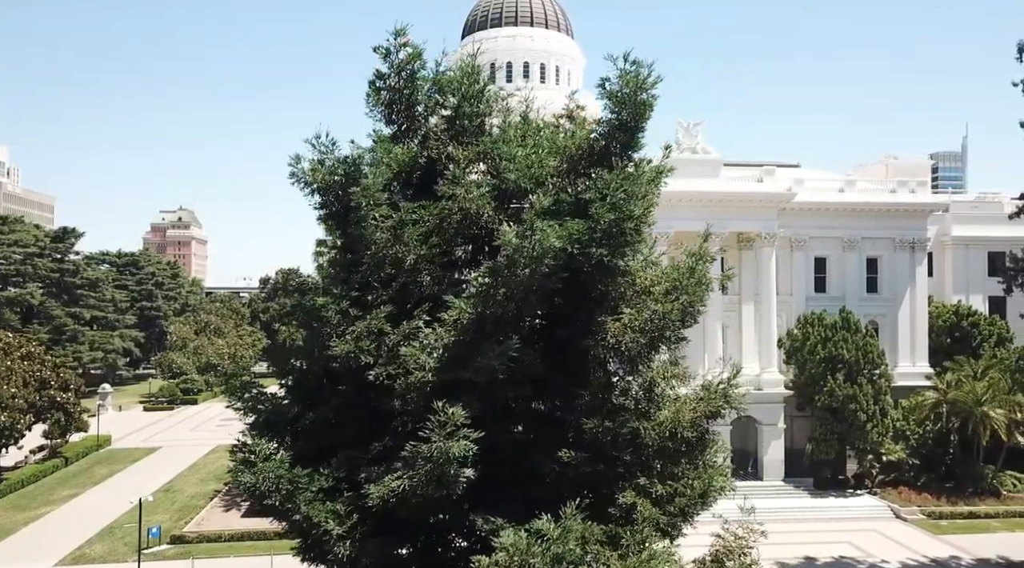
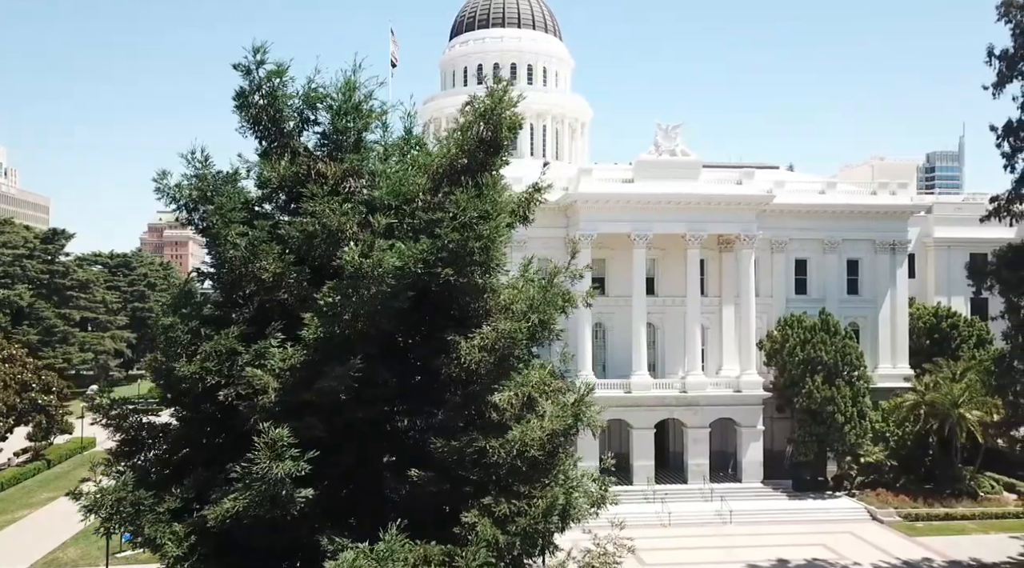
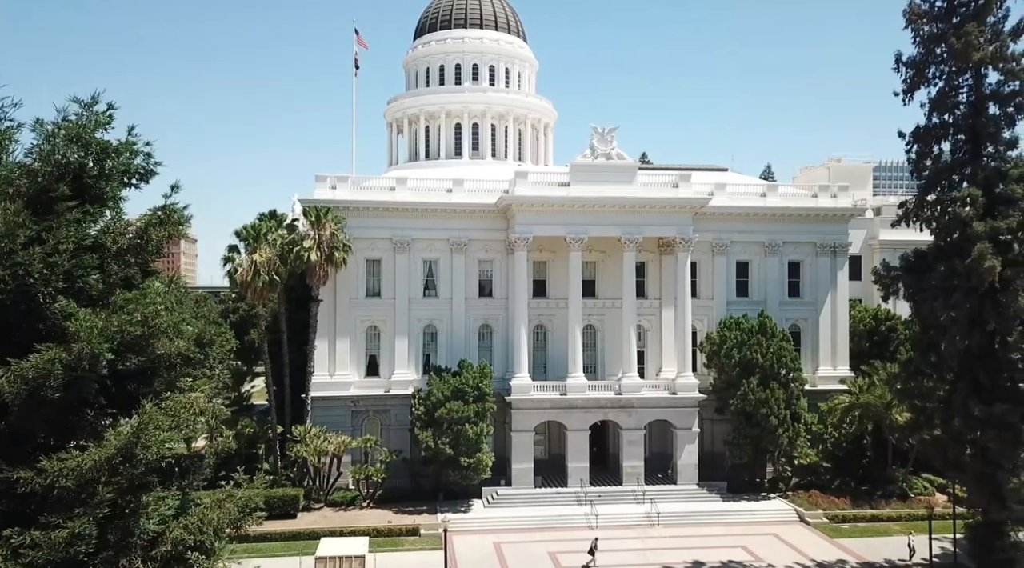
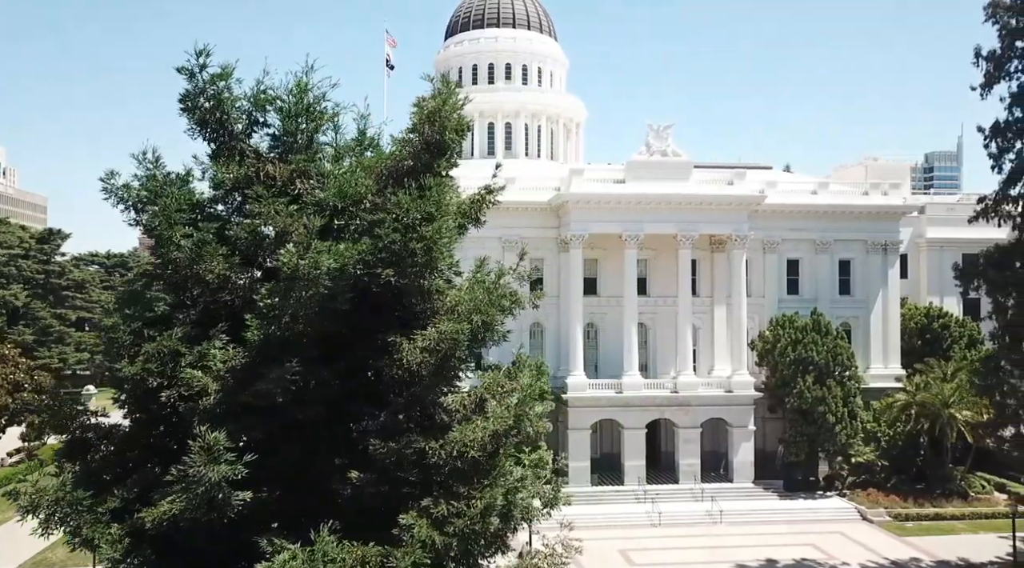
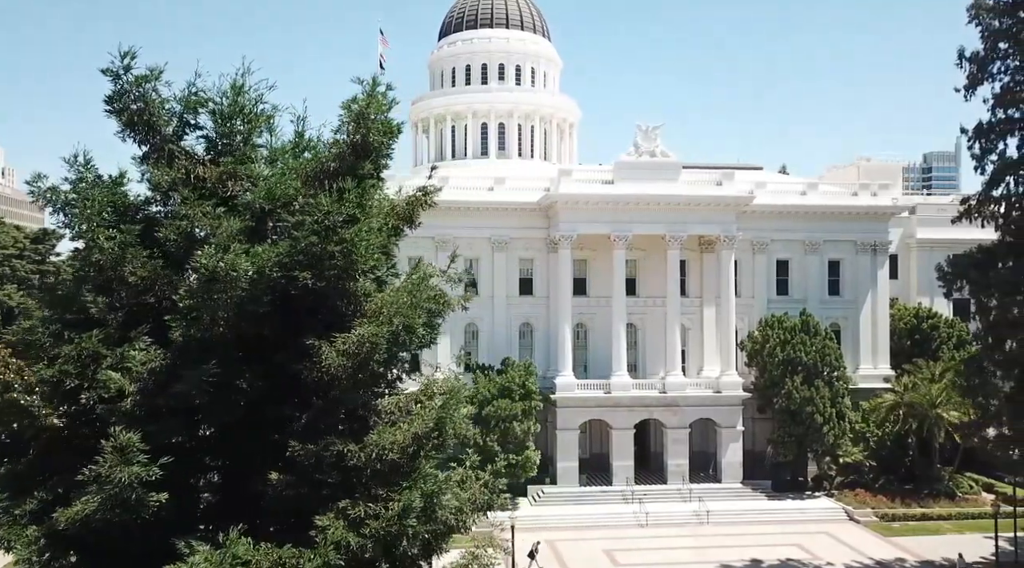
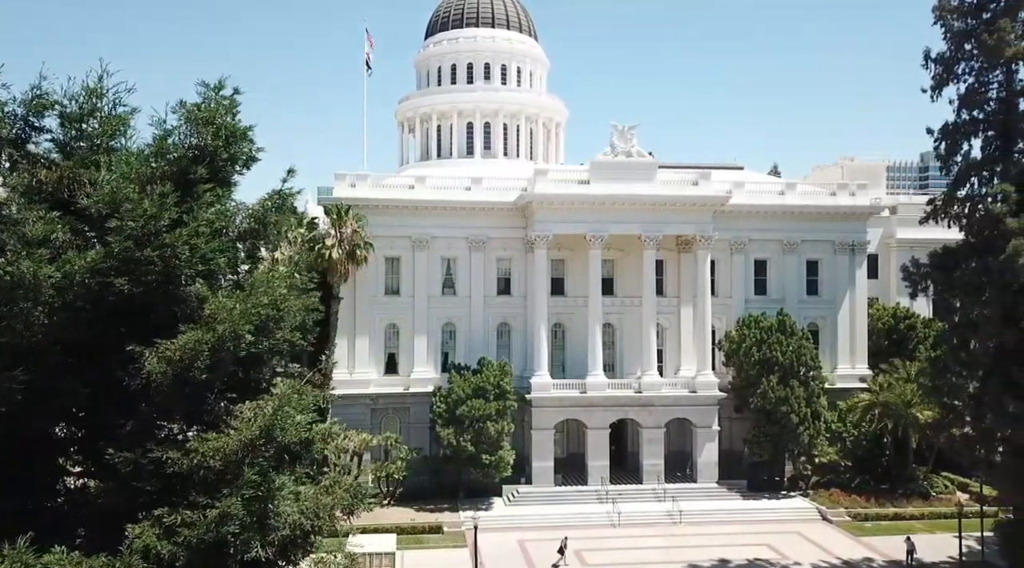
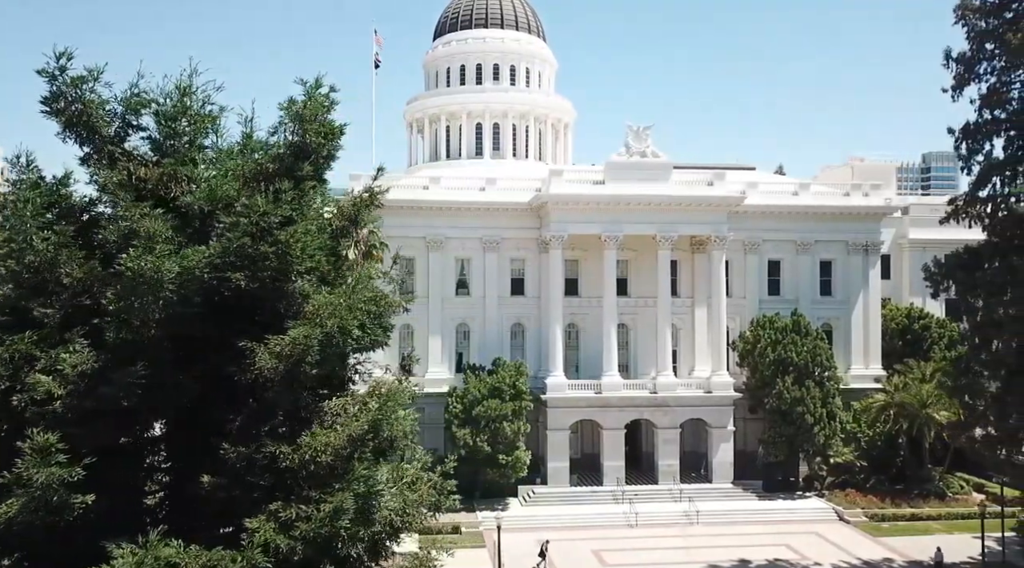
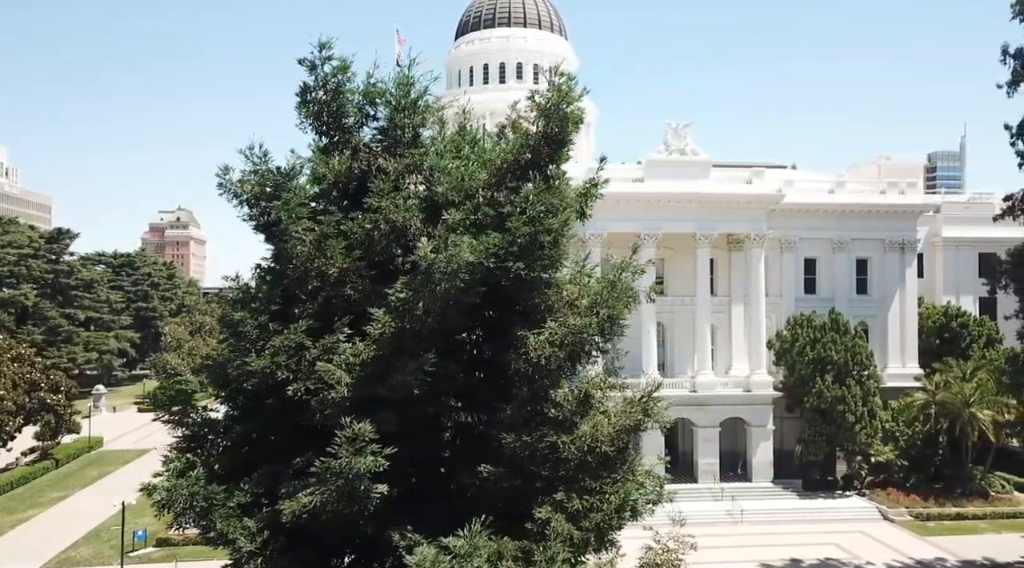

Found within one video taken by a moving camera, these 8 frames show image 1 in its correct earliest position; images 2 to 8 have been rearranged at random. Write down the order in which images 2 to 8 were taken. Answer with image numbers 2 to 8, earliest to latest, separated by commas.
8, 2, 4, 5, 7, 6, 3
